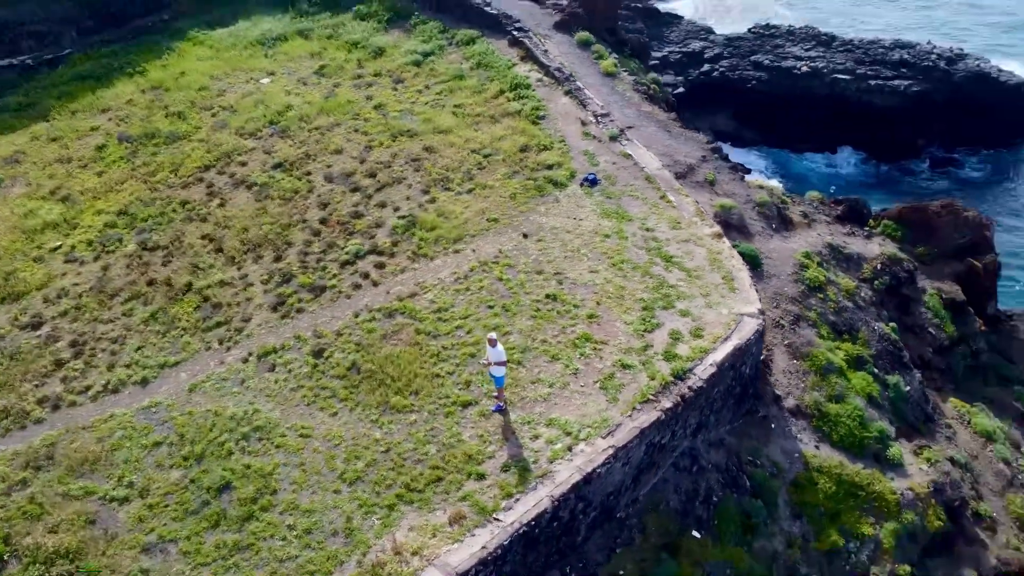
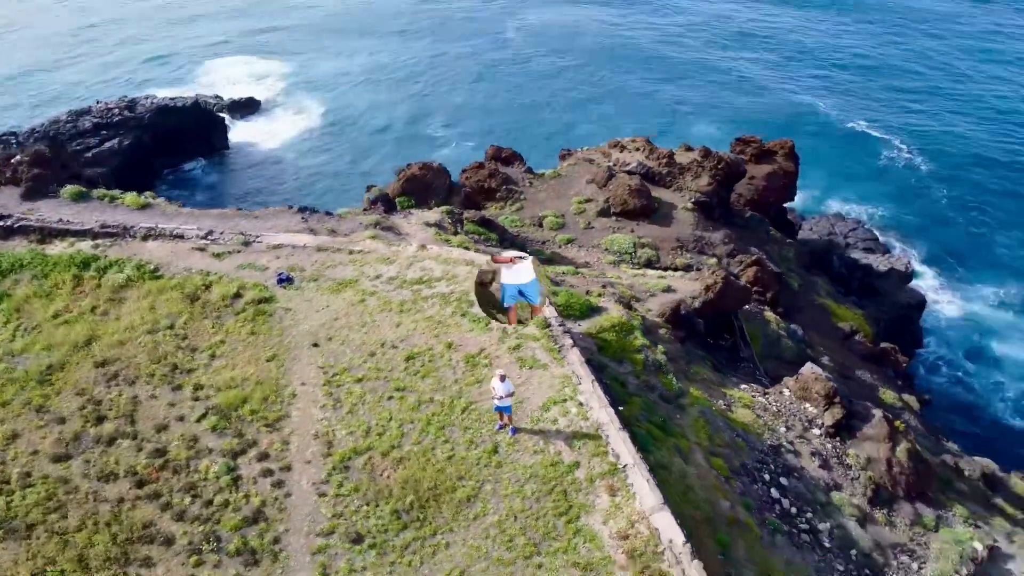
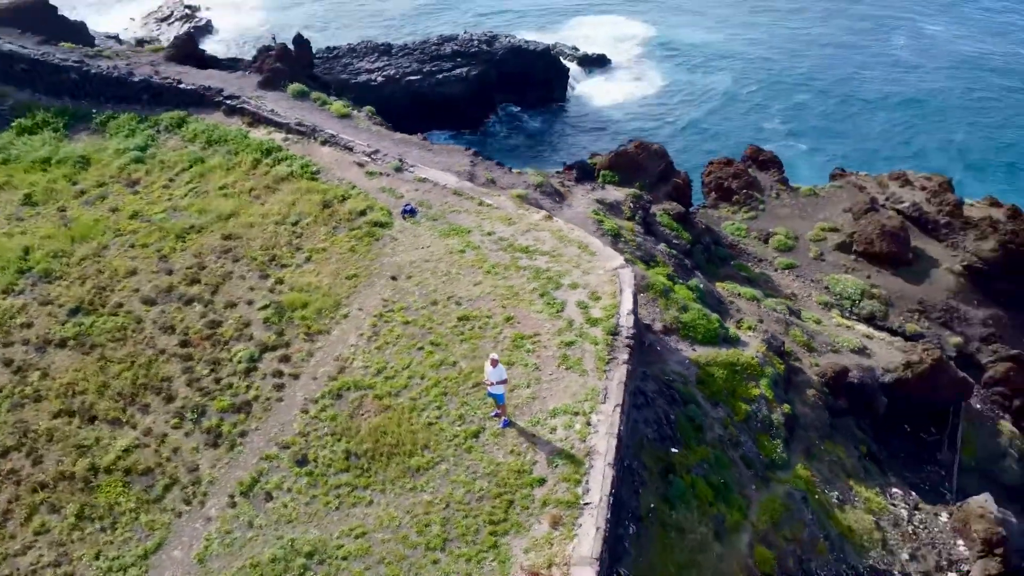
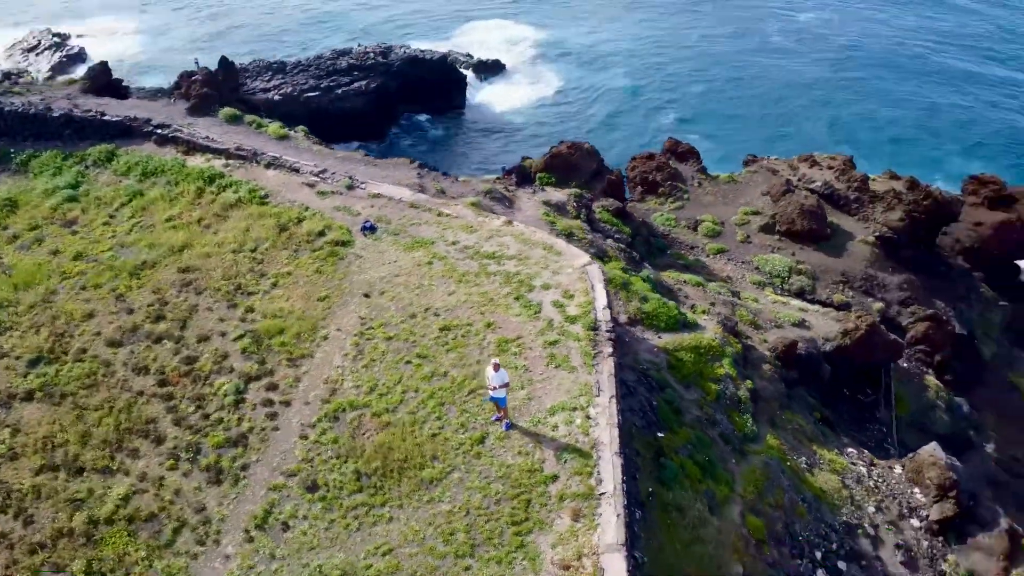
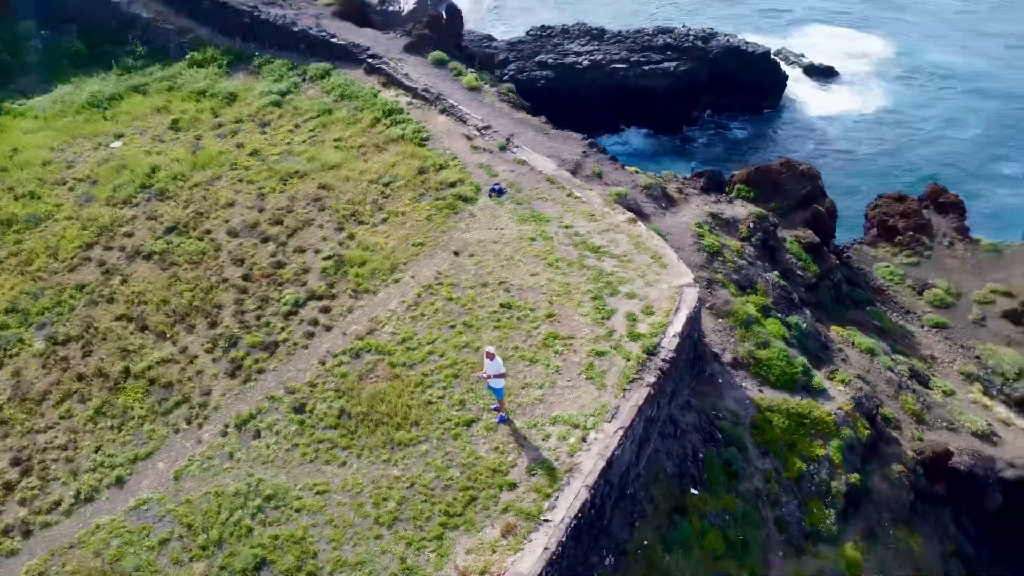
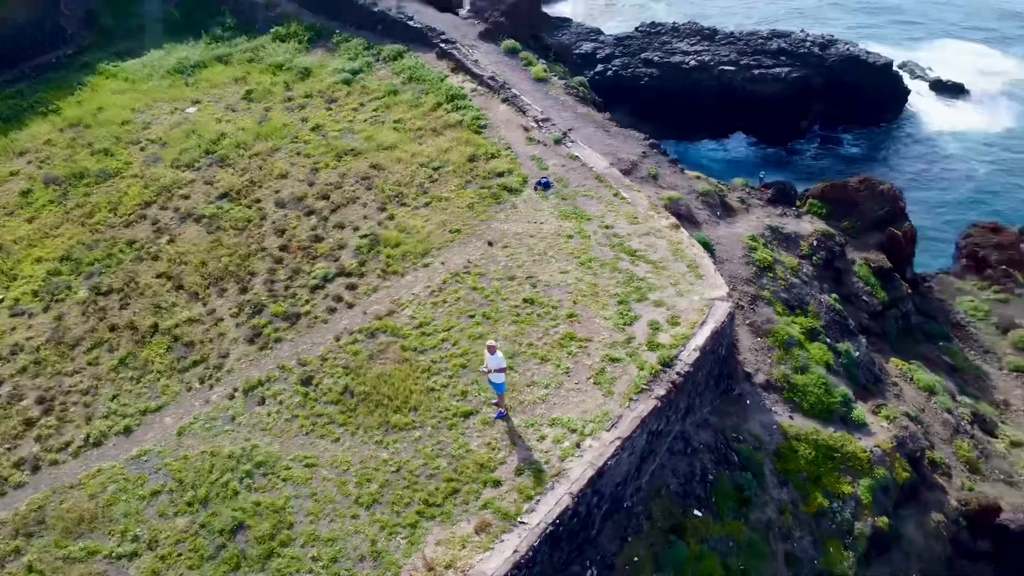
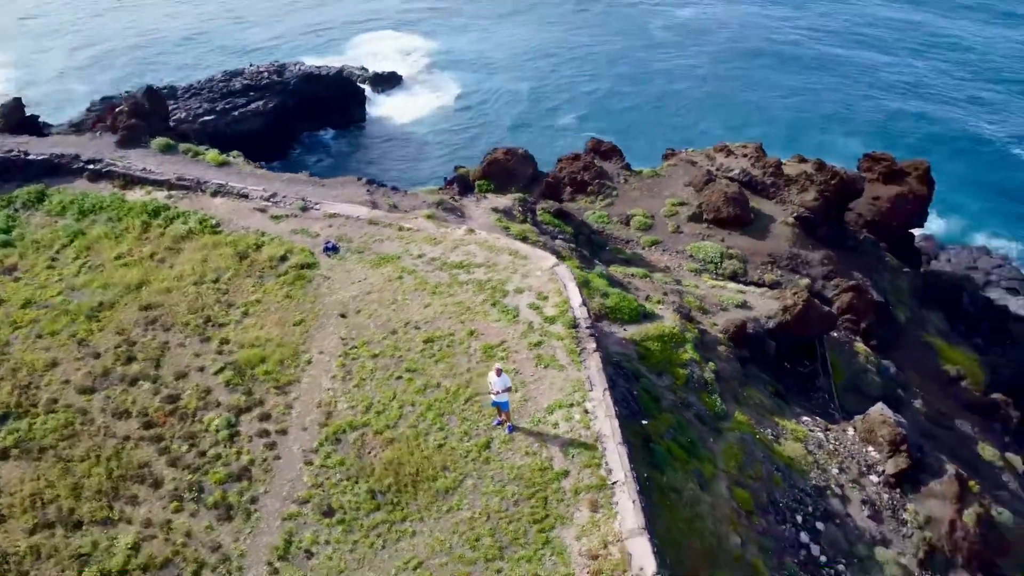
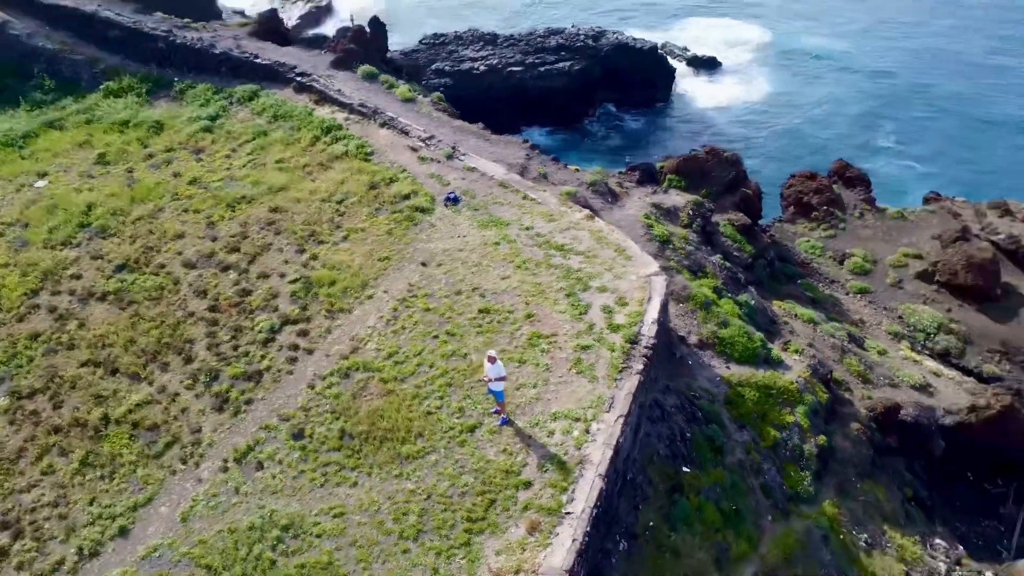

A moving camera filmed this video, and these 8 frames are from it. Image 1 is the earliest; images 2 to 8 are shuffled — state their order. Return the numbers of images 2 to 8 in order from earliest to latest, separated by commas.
6, 5, 8, 3, 4, 7, 2
